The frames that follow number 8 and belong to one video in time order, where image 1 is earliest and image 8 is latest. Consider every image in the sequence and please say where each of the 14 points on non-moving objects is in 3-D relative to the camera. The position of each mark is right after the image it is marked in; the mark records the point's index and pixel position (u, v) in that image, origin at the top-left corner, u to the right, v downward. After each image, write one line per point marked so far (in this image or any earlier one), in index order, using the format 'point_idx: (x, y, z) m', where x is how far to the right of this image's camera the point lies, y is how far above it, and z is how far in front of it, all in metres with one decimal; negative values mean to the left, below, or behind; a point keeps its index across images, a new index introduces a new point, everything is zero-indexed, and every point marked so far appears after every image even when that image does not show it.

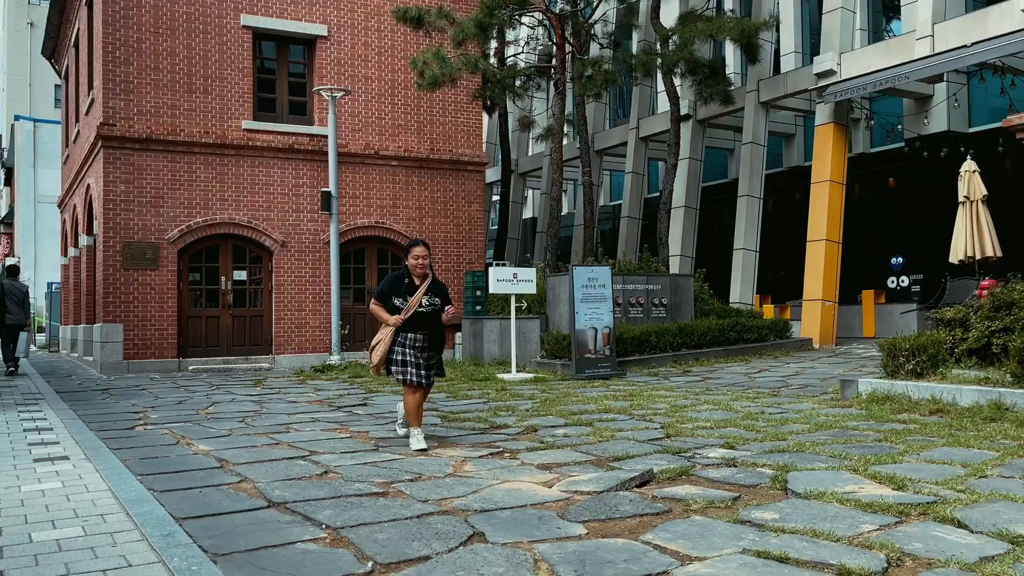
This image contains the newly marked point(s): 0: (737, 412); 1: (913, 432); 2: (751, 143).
0: (+2.3, -1.3, +8.6) m
1: (+3.3, -1.2, +6.9) m
2: (+5.5, +3.4, +19.4) m
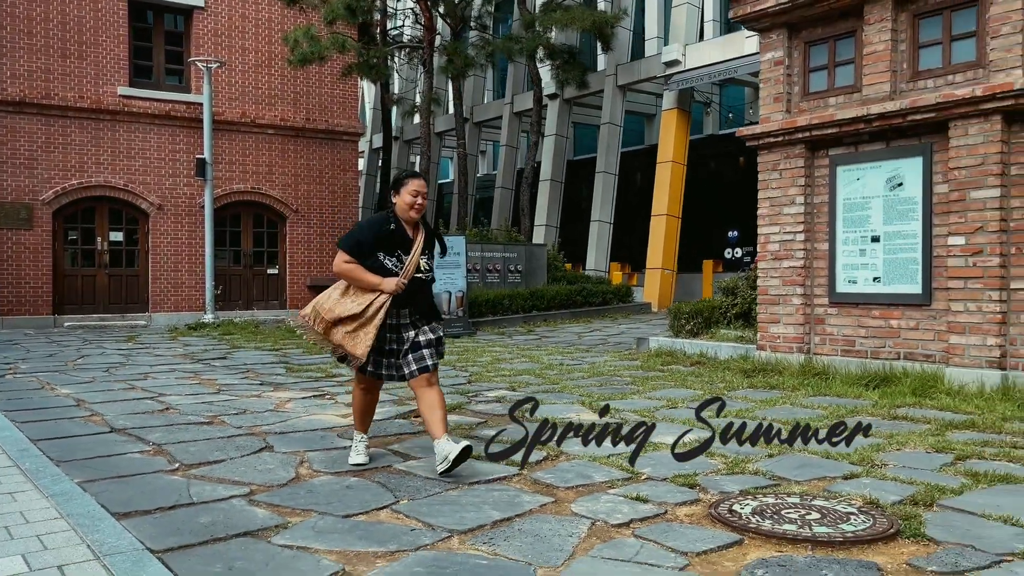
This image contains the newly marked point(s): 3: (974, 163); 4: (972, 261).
0: (+0.3, -0.9, +10.3) m
1: (+1.5, -0.9, +8.7) m
2: (+2.4, +4.2, +21.2) m
3: (+3.9, +1.0, +7.0) m
4: (+3.9, +0.2, +7.0) m
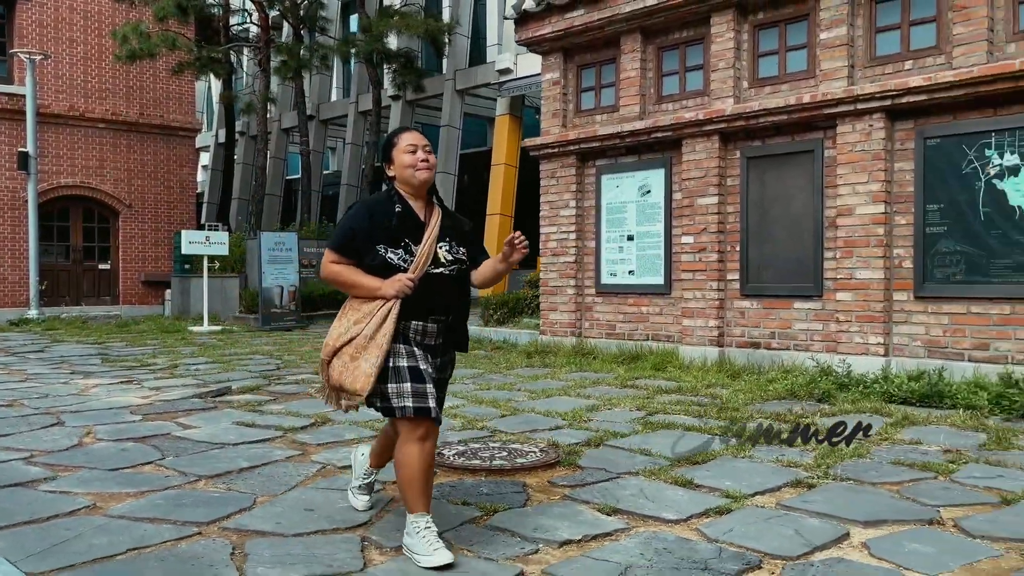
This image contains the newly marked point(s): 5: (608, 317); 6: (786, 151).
0: (-2.1, -0.8, +11.1) m
1: (-0.7, -0.8, +9.7) m
2: (-1.7, +4.3, +22.1) m
3: (+1.9, +1.1, +8.4) m
4: (+1.9, +0.3, +8.4) m
5: (+1.1, -0.3, +9.4) m
6: (+2.5, +1.3, +7.8) m
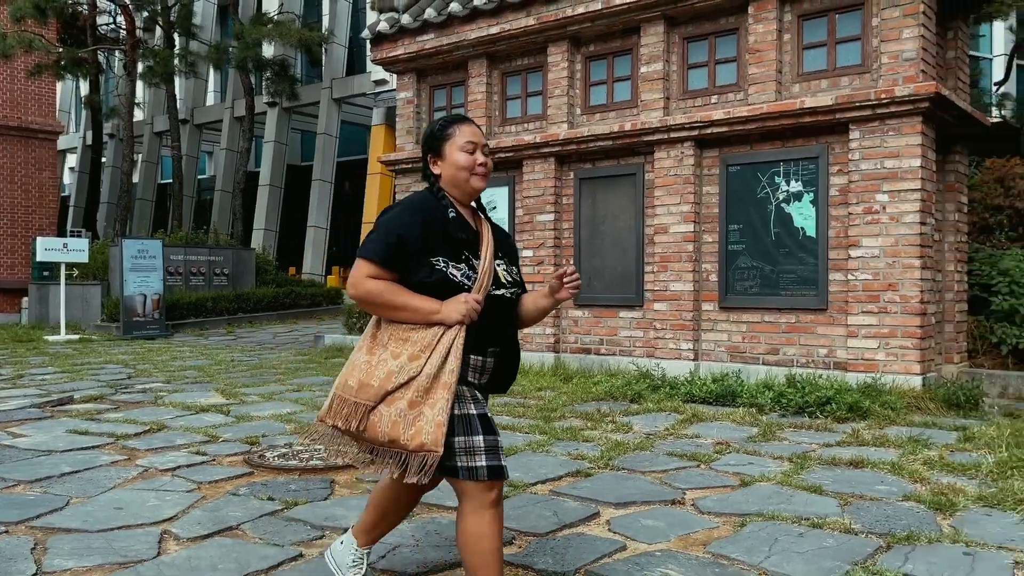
0: (-4.0, -0.9, +11.2) m
1: (-2.4, -1.0, +10.0) m
2: (-5.0, +4.1, +22.2) m
3: (+0.3, +1.0, +9.0) m
4: (+0.3, +0.2, +9.0) m
5: (-0.6, -0.4, +9.9) m
6: (+1.0, +1.2, +8.5) m
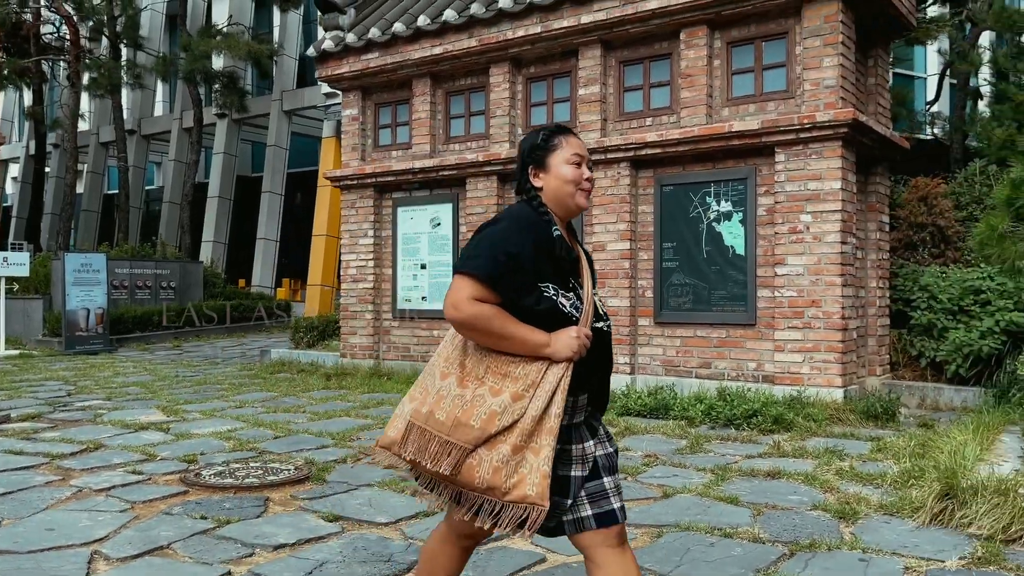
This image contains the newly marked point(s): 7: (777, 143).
0: (-4.7, -1.2, +11.1) m
1: (-3.1, -1.1, +10.0) m
2: (-6.3, +3.7, +22.2) m
3: (-0.3, +0.8, +9.2) m
4: (-0.4, 0.0, +9.2) m
5: (-1.3, -0.6, +10.0) m
6: (+0.4, +1.0, +8.8) m
7: (+2.3, +1.3, +7.3) m
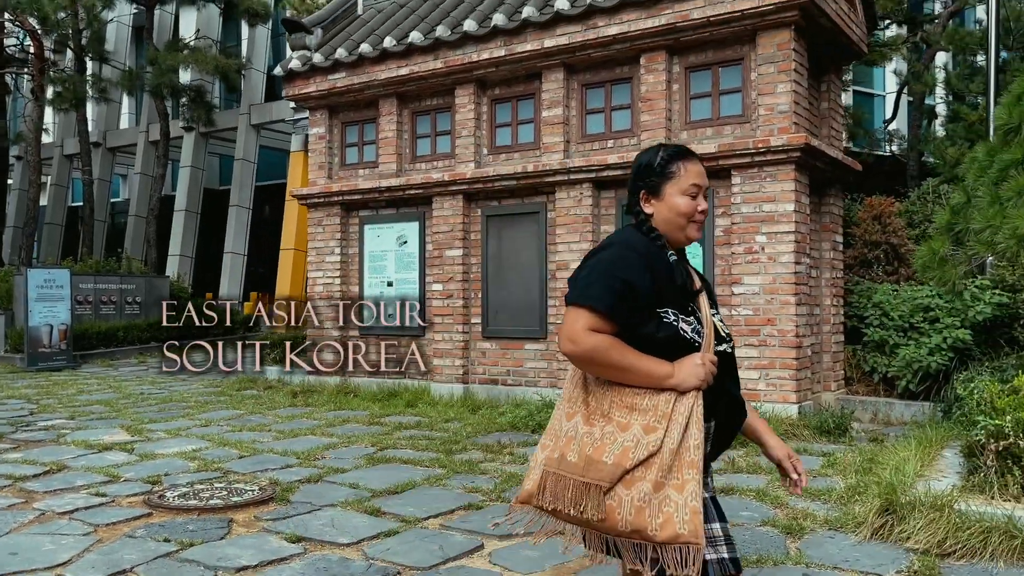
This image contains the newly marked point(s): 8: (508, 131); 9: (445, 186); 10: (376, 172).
0: (-5.2, -1.4, +11.0) m
1: (-3.5, -1.4, +10.0) m
2: (-7.2, +3.4, +22.1) m
3: (-0.7, +0.6, +9.3) m
4: (-0.7, -0.2, +9.3) m
5: (-1.7, -0.8, +10.0) m
6: (0.0, +0.8, +8.9) m
7: (+2.0, +1.1, +7.5) m
8: (0.0, +1.7, +9.0) m
9: (-0.7, +1.1, +9.2) m
10: (-1.6, +1.4, +9.9) m
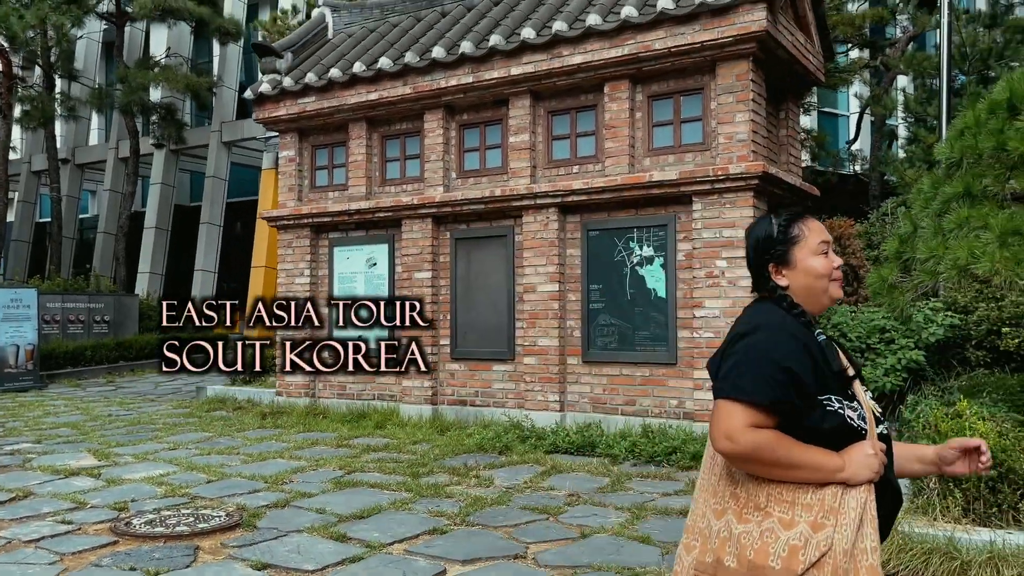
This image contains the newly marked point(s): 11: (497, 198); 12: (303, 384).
0: (-5.6, -1.7, +11.0) m
1: (-3.9, -1.6, +10.0) m
2: (-7.9, +2.9, +22.1) m
3: (-1.1, +0.4, +9.4) m
4: (-1.1, -0.4, +9.4) m
5: (-2.1, -1.1, +10.1) m
6: (-0.3, +0.6, +9.0) m
7: (+1.7, +0.9, +7.7) m
8: (-0.4, +1.5, +9.2) m
9: (-1.1, +0.9, +9.3) m
10: (-2.0, +1.1, +10.0) m
11: (-0.2, +0.9, +8.7) m
12: (-2.6, -1.2, +10.3) m
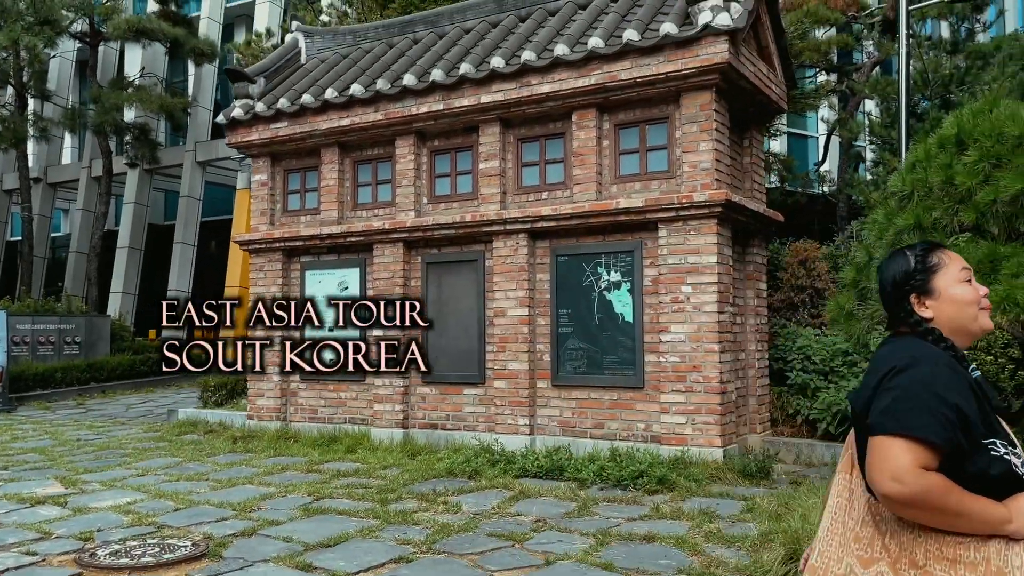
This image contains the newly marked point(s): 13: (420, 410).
0: (-5.9, -2.0, +10.9) m
1: (-4.2, -1.9, +9.9) m
2: (-8.6, +2.4, +22.0) m
3: (-1.4, +0.1, +9.5) m
4: (-1.4, -0.7, +9.5) m
5: (-2.4, -1.4, +10.1) m
6: (-0.6, +0.3, +9.1) m
7: (+1.4, +0.6, +7.9) m
8: (-0.7, +1.2, +9.3) m
9: (-1.4, +0.6, +9.4) m
10: (-2.3, +0.8, +10.1) m
11: (-0.5, +0.7, +8.8) m
12: (-2.9, -1.5, +10.3) m
13: (-1.0, -1.4, +9.3) m
